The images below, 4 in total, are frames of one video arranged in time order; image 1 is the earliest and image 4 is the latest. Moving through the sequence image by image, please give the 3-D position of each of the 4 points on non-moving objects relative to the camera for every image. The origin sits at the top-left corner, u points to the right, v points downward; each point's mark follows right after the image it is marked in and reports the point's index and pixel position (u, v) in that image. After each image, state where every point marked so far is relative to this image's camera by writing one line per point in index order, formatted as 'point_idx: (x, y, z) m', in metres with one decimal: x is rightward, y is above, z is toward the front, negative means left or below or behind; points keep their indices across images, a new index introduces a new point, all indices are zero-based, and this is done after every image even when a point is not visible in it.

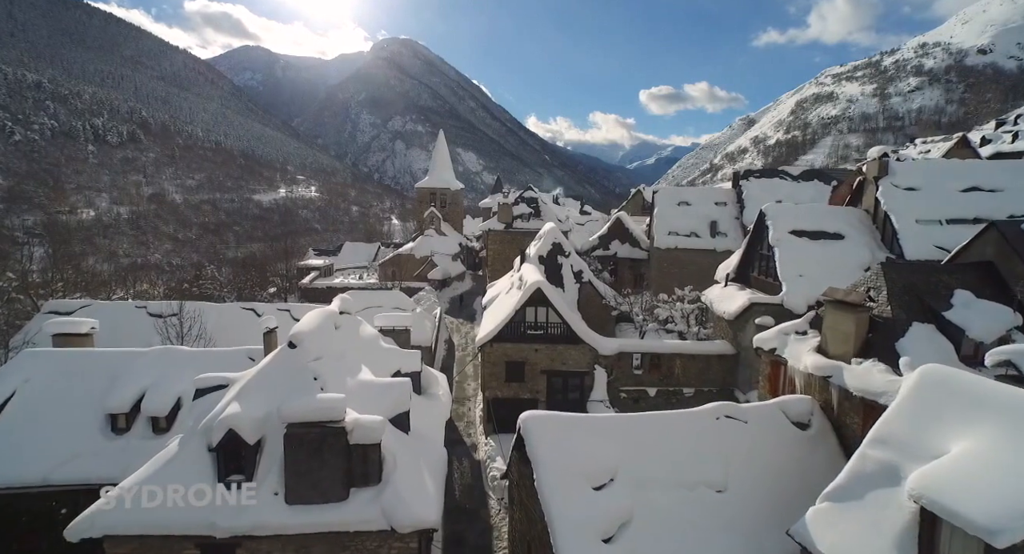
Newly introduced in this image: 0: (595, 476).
0: (+1.5, -3.7, +9.2) m
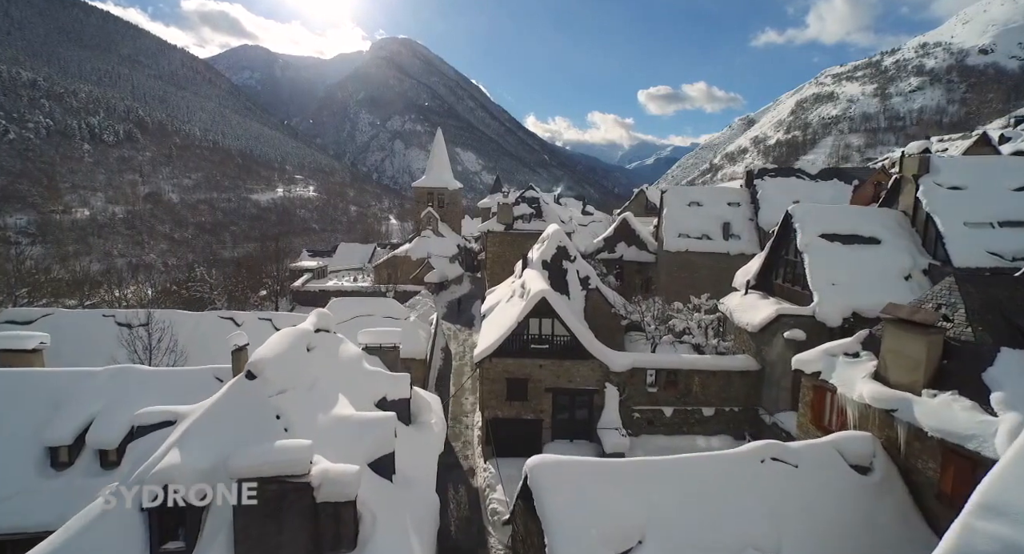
0: (+1.6, -4.0, +7.5) m
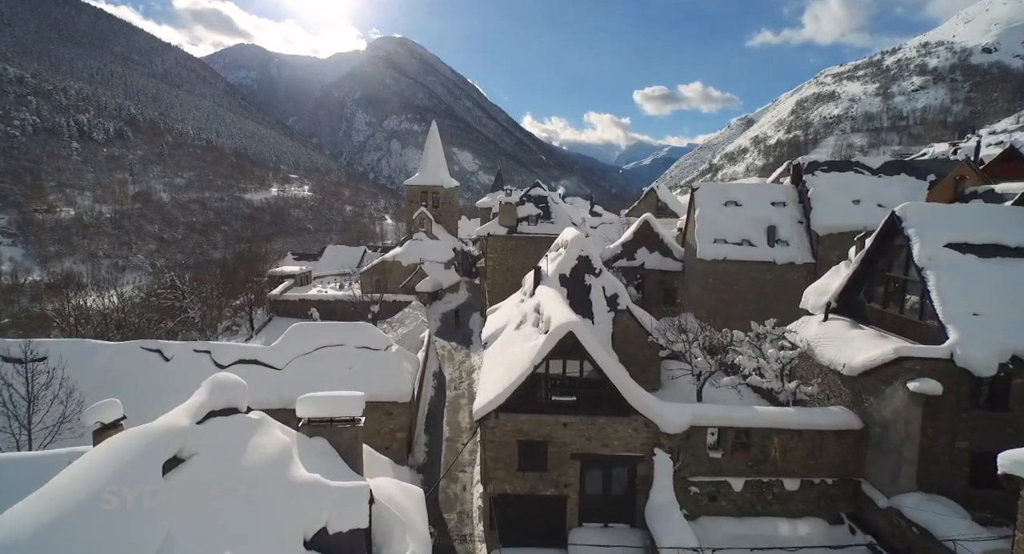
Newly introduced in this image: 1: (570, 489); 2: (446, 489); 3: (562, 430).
0: (+2.0, -4.6, +3.2) m
1: (+1.4, -5.1, +12.2) m
2: (-2.0, -6.6, +15.3) m
3: (+1.2, -3.6, +11.9) m
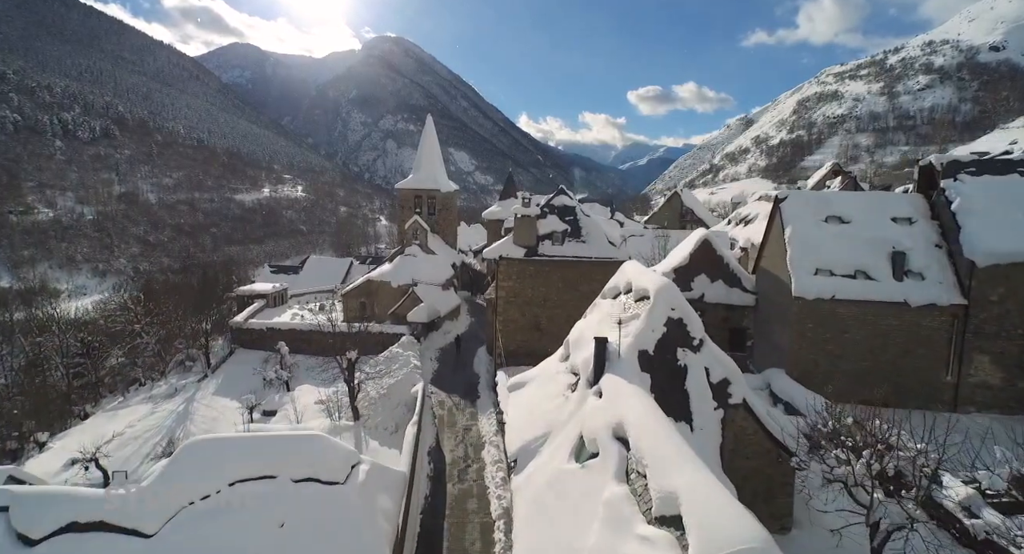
0: (+3.0, -6.1, -3.5) m
1: (+2.4, -6.7, +5.5) m
2: (-1.1, -8.1, +8.6) m
3: (+2.2, -5.2, +5.3) m
